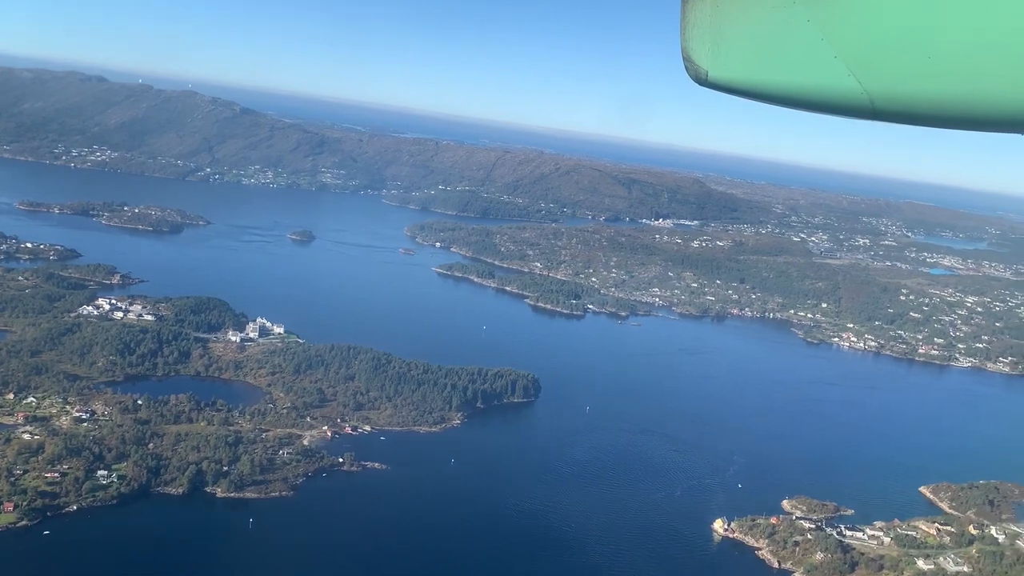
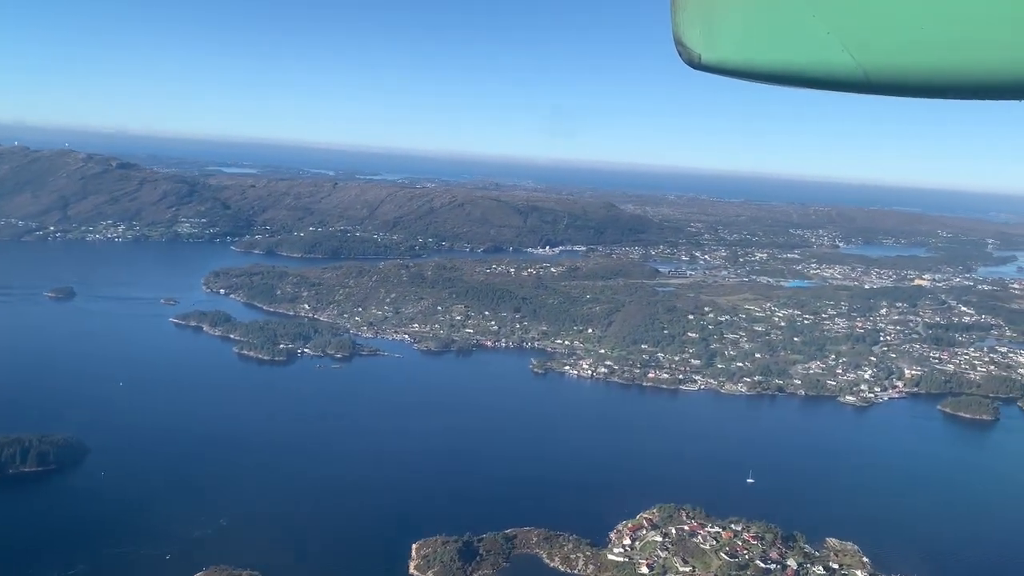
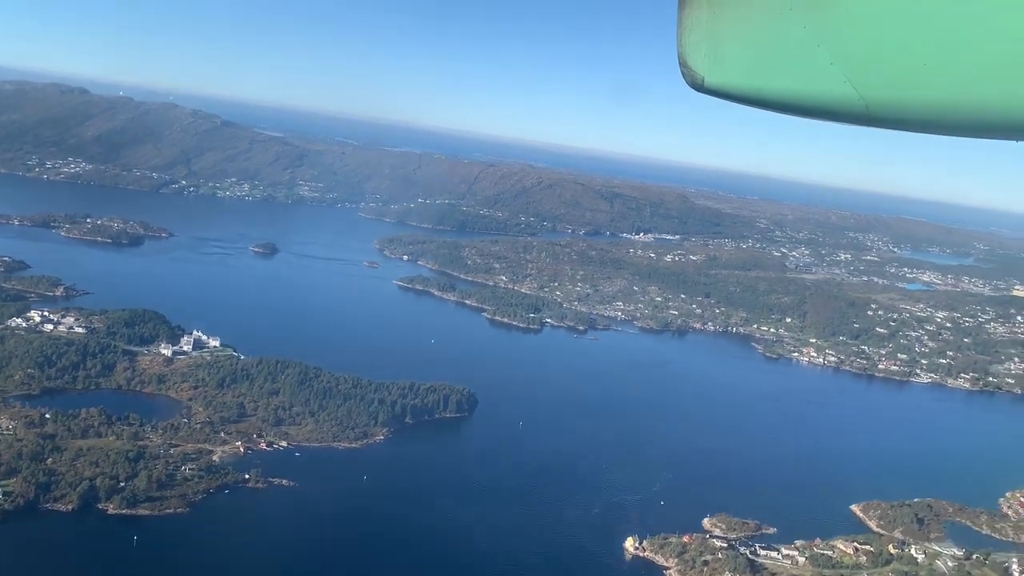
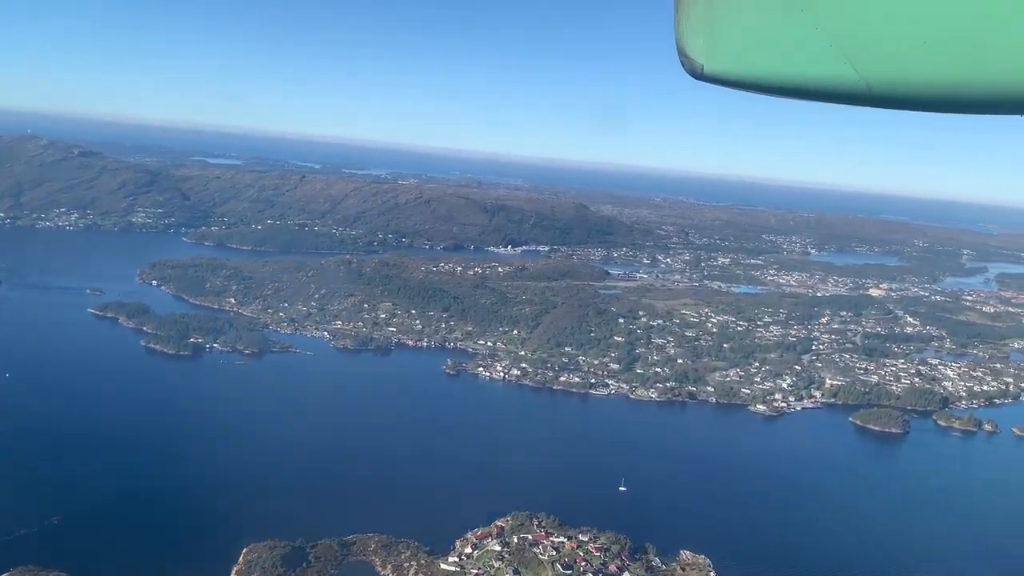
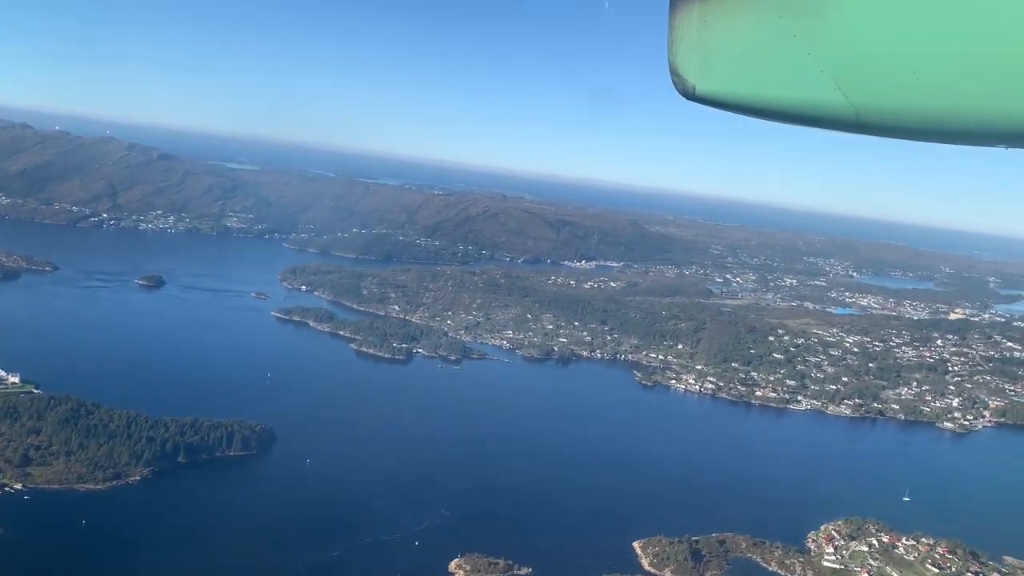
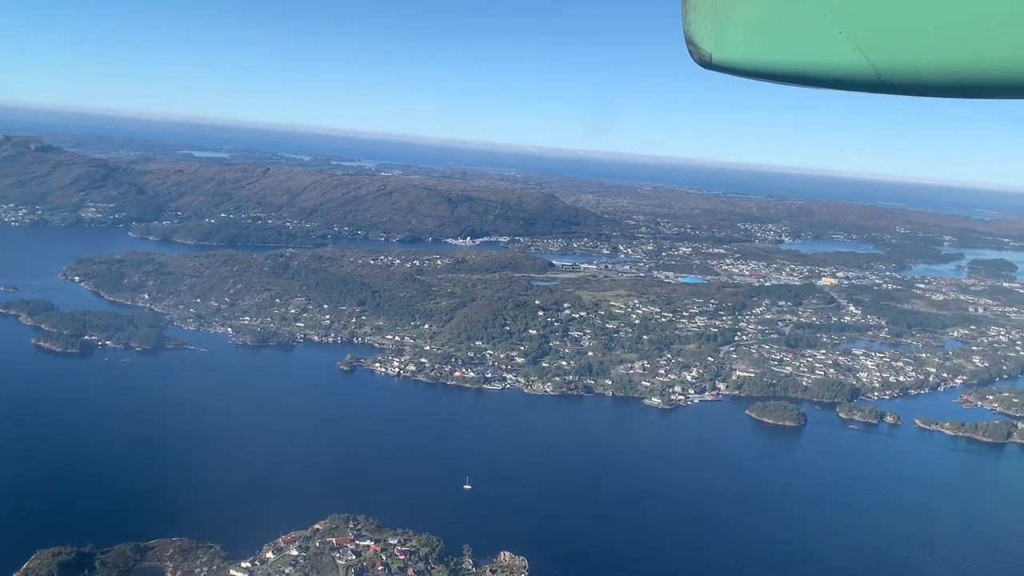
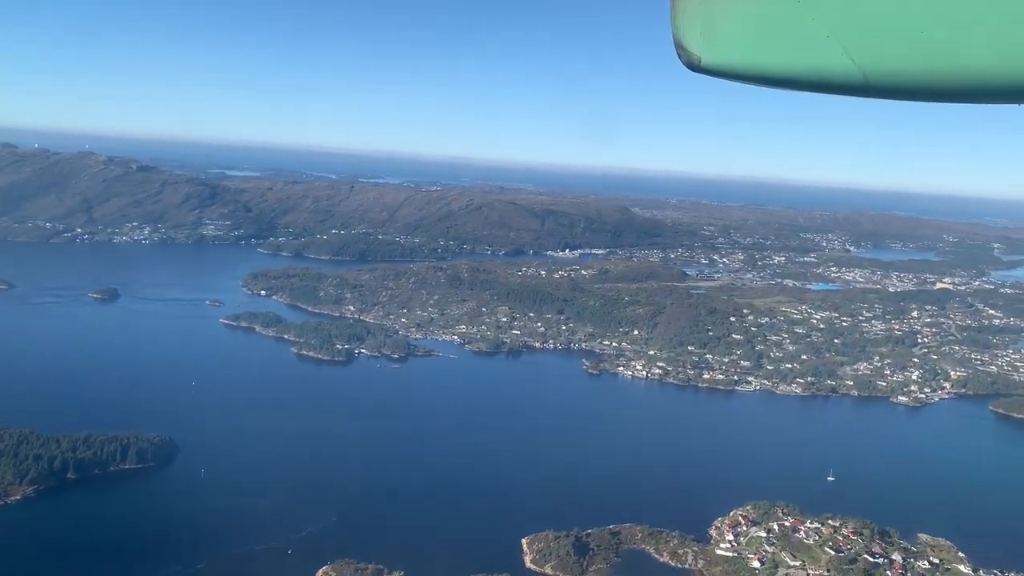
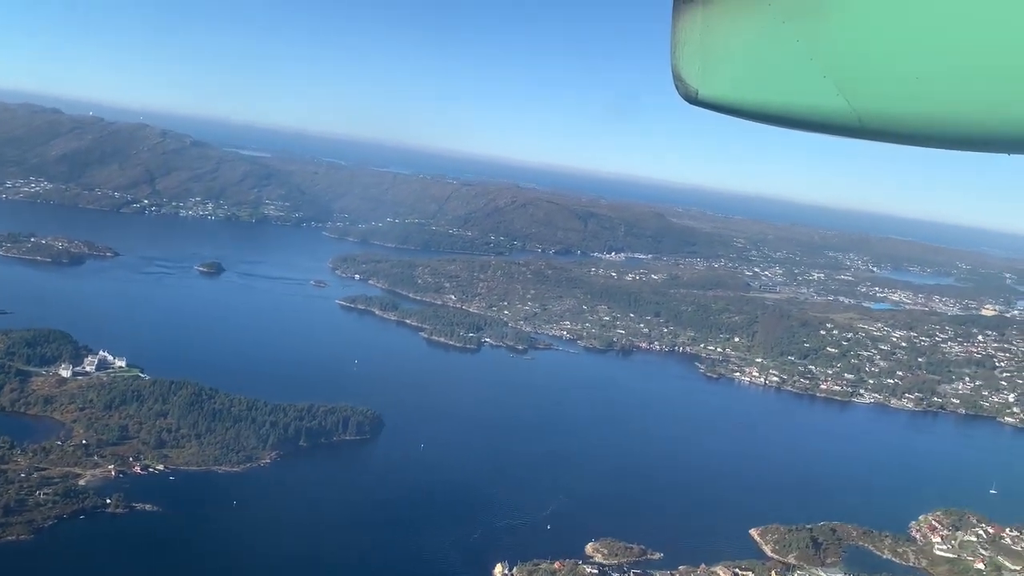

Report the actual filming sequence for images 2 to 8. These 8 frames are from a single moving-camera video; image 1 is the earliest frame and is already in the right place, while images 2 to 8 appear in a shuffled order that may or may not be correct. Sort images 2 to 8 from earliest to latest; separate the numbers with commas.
3, 8, 5, 7, 2, 4, 6
